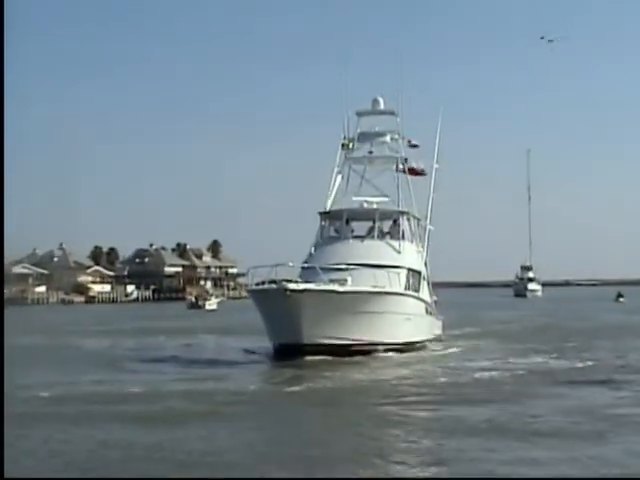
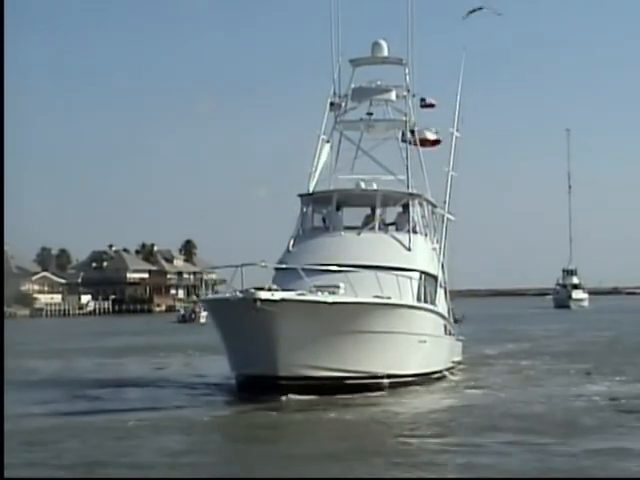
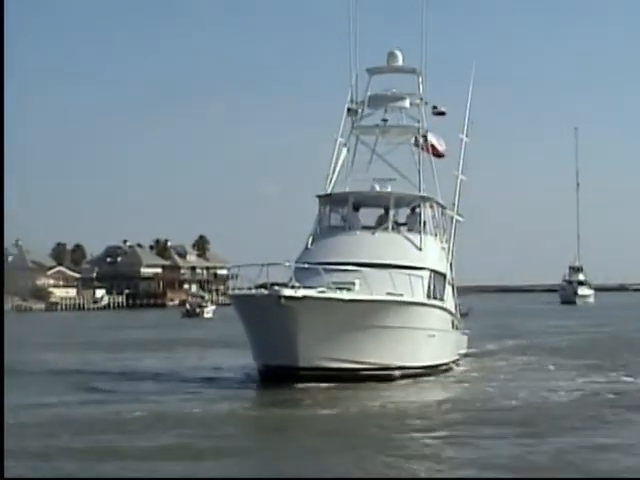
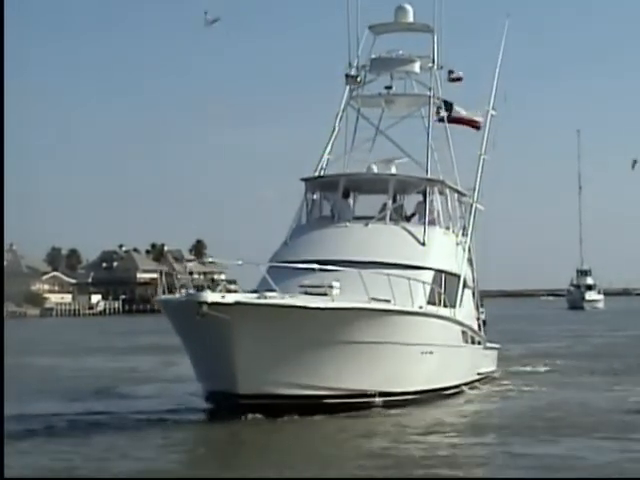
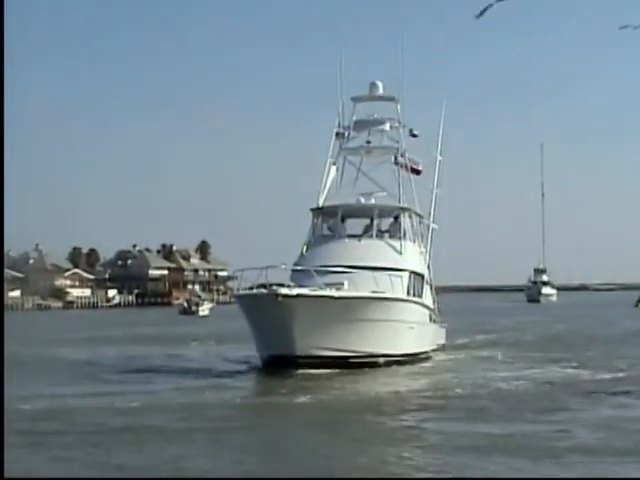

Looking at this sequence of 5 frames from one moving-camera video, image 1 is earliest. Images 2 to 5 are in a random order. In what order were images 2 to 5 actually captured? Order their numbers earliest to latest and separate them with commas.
5, 3, 2, 4
